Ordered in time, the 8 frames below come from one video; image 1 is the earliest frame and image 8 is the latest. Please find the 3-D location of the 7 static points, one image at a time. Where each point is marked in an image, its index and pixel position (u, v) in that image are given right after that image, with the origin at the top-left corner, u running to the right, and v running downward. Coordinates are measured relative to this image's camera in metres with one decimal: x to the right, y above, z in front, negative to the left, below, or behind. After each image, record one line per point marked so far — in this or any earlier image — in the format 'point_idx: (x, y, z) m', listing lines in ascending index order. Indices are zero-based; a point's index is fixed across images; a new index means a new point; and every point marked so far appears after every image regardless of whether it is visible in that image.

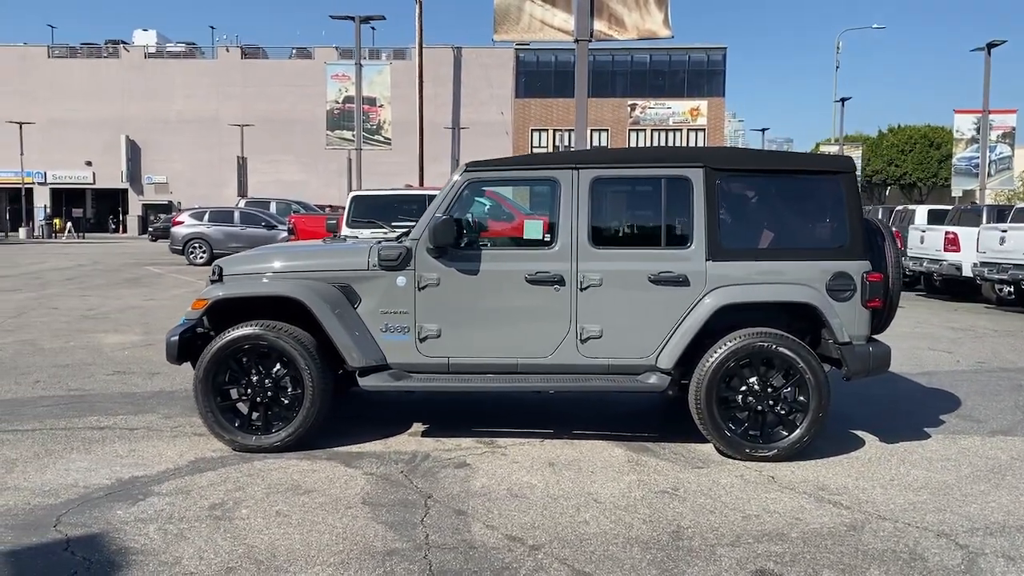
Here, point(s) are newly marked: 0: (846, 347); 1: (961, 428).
0: (+2.1, -0.4, +5.5) m
1: (+3.3, -1.0, +6.5) m
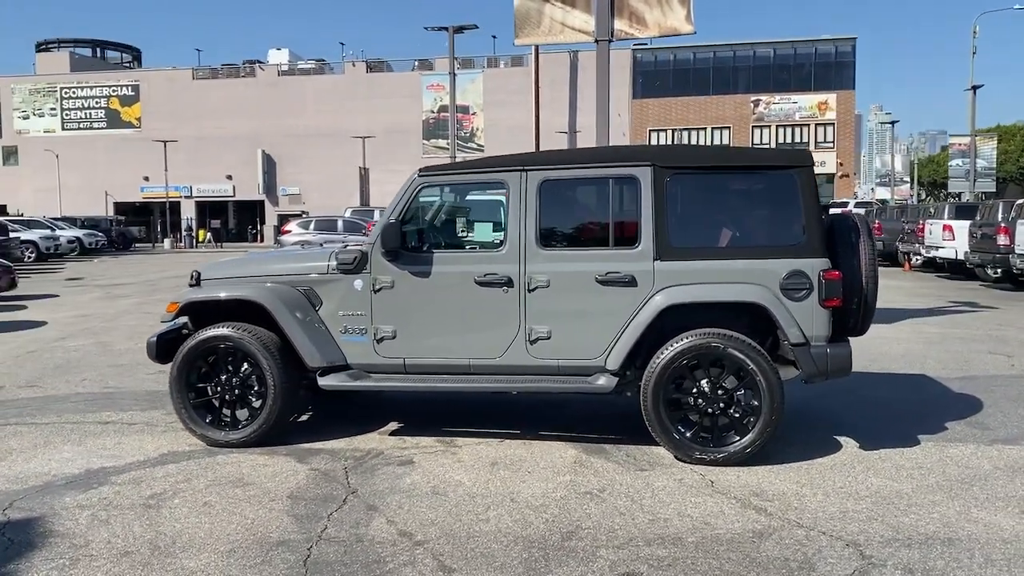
0: (+1.7, -0.4, +5.3) m
1: (+3.1, -1.0, +6.1) m
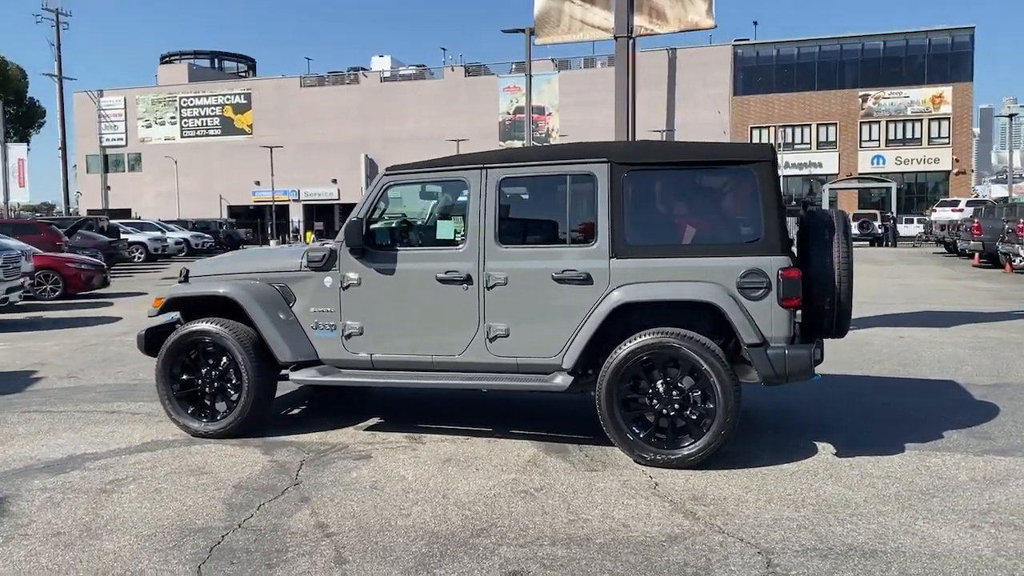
0: (+1.4, -0.4, +5.1) m
1: (+2.9, -1.0, +5.8) m
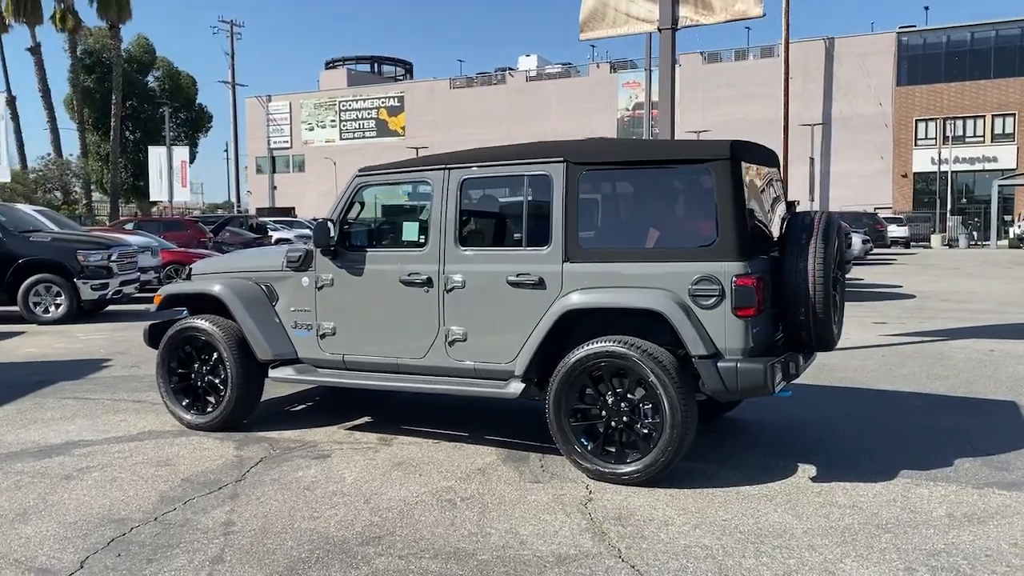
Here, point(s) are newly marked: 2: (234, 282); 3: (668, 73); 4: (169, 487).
0: (+1.1, -0.4, +4.8) m
1: (+2.6, -1.1, +5.2) m
2: (-2.0, 0.0, +6.3) m
3: (+1.6, +2.1, +8.9) m
4: (-2.0, -1.1, +5.0) m
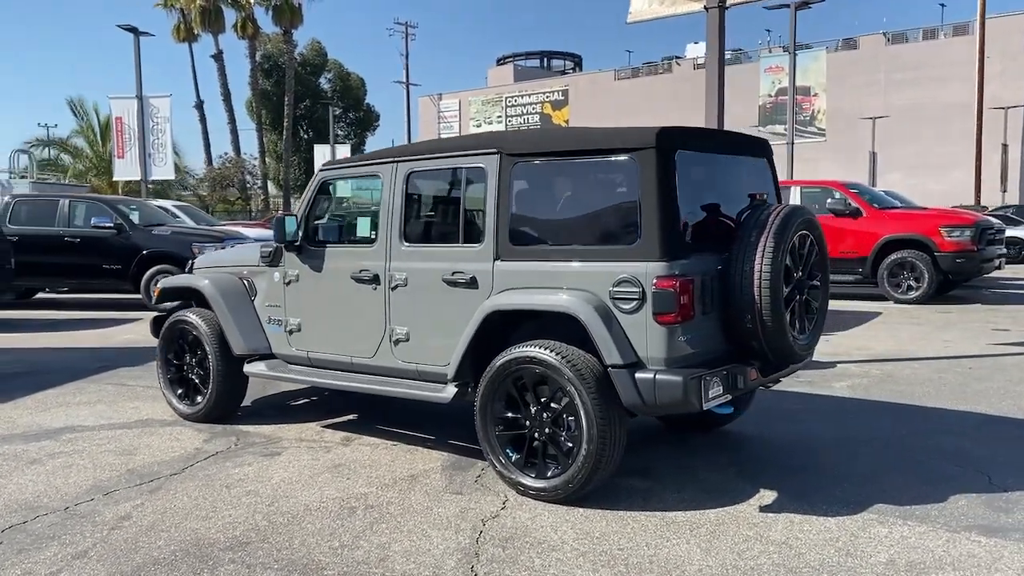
0: (+0.6, -0.4, +4.3) m
1: (+2.2, -1.1, +4.4) m
2: (-2.1, +0.1, +6.4) m
3: (+1.9, +2.1, +8.3) m
4: (-2.4, -1.1, +5.1) m
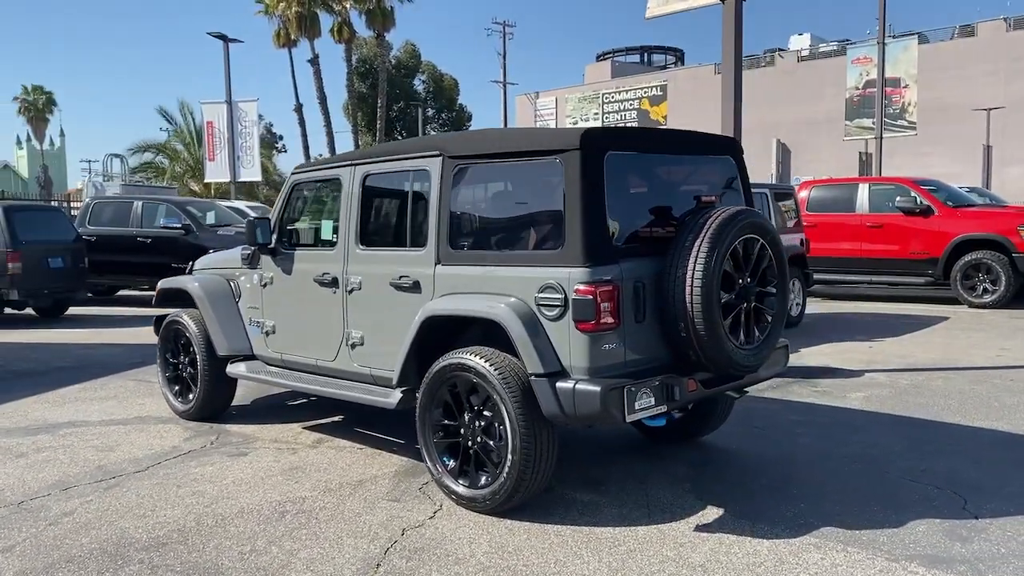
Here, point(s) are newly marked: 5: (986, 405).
0: (+0.2, -0.4, +4.2) m
1: (+1.8, -1.2, +4.1) m
2: (-2.2, +0.1, +6.5) m
3: (+2.0, +2.1, +7.9) m
4: (-2.6, -1.1, +5.3) m
5: (+3.7, -0.9, +6.8) m
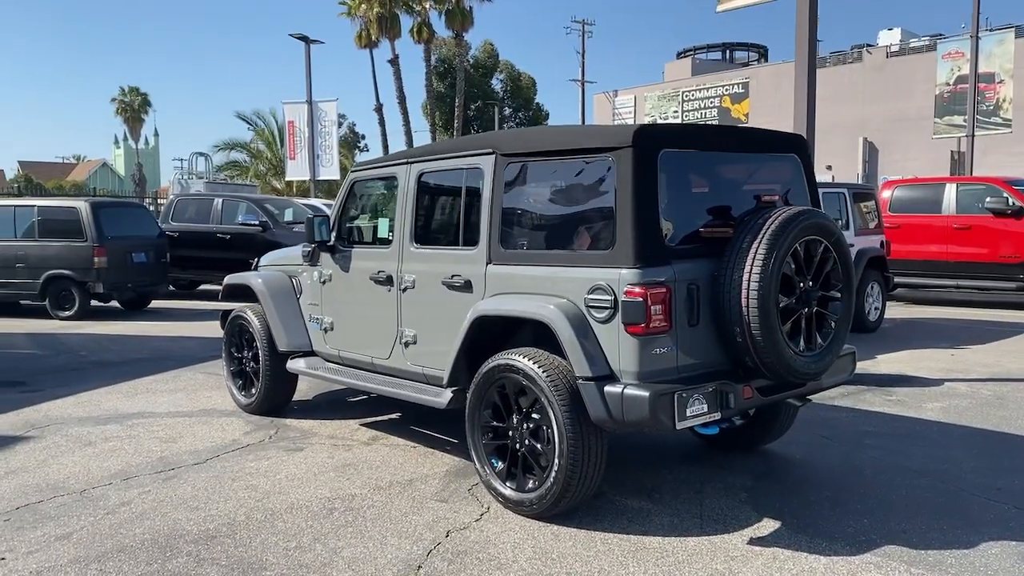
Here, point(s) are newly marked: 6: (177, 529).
0: (+0.4, -0.4, +4.1) m
1: (+2.0, -1.2, +3.8) m
2: (-1.8, +0.1, +6.6) m
3: (+2.6, +2.1, +7.7) m
4: (-2.3, -1.1, +5.5) m
5: (+4.1, -0.9, +6.4) m
6: (-1.6, -1.2, +4.3) m
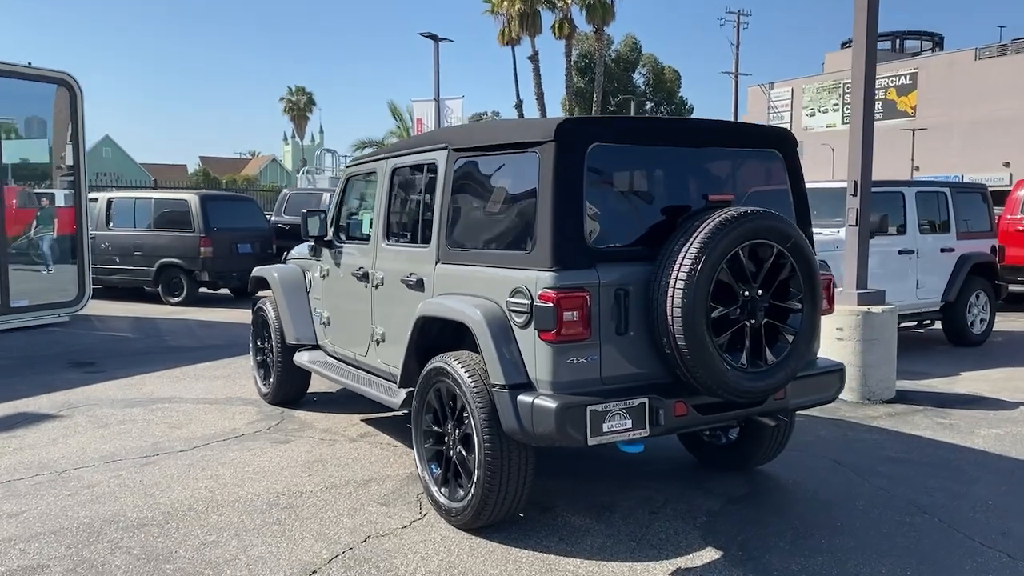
0: (0.0, -0.5, +3.8) m
1: (+1.5, -1.2, +3.3) m
2: (-1.7, +0.1, +6.7) m
3: (+2.8, +2.0, +7.0) m
4: (-2.4, -1.0, +5.7) m
5: (+4.0, -1.1, +5.5) m
6: (-2.0, -1.1, +4.4) m
